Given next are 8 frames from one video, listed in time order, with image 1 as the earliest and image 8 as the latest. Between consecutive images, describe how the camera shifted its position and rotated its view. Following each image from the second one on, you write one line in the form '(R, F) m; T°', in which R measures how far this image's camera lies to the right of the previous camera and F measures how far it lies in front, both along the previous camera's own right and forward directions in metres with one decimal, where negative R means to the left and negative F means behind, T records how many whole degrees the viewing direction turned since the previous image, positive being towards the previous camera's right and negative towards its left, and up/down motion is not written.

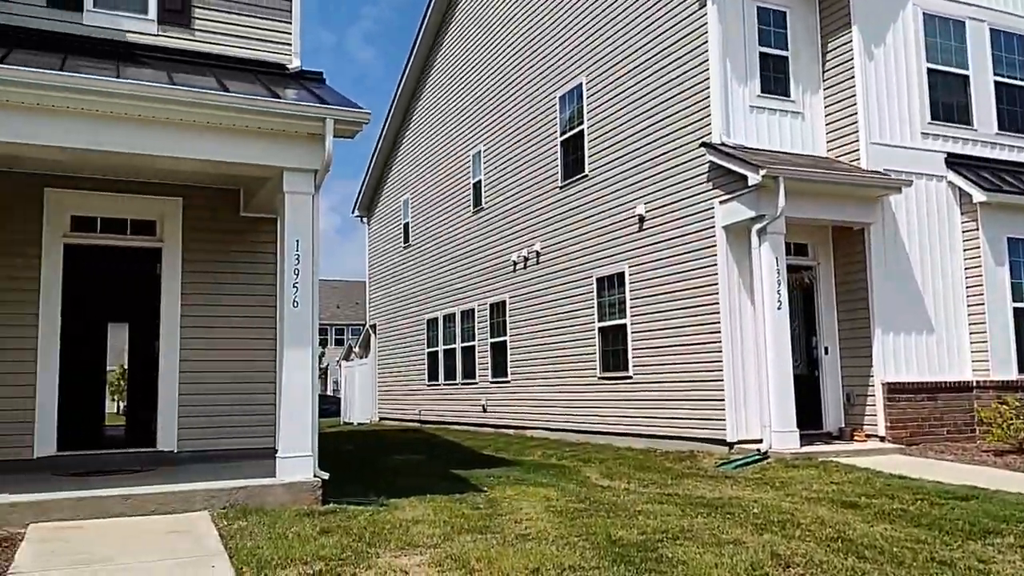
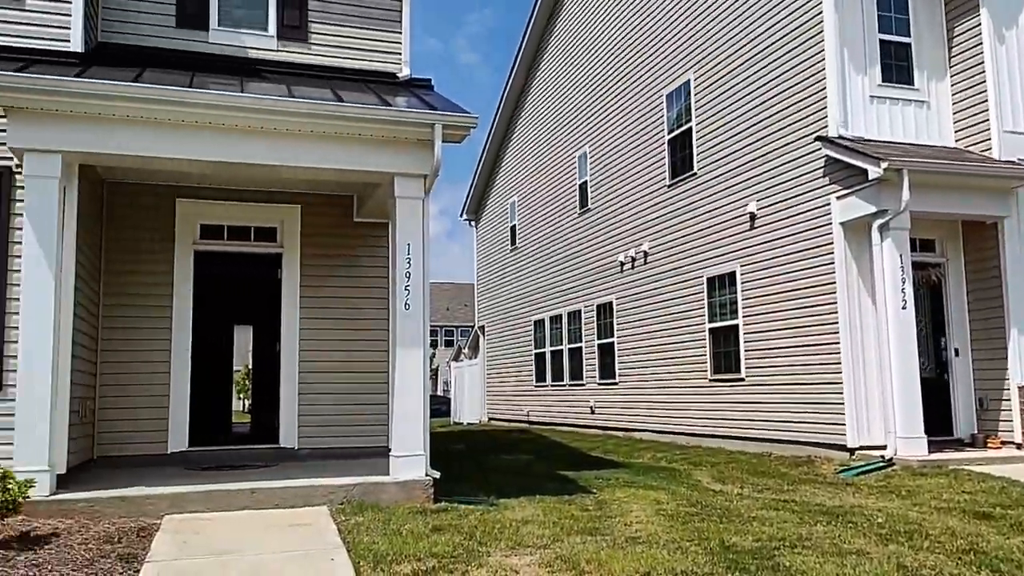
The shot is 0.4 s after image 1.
(0.0, 0.0) m; -7°
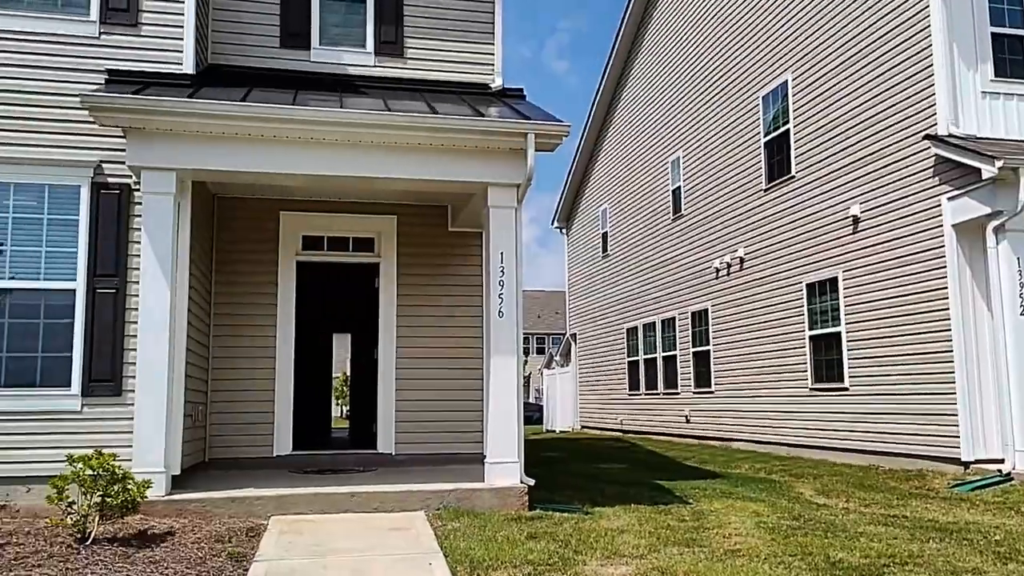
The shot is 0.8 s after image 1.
(0.0, 0.0) m; -6°
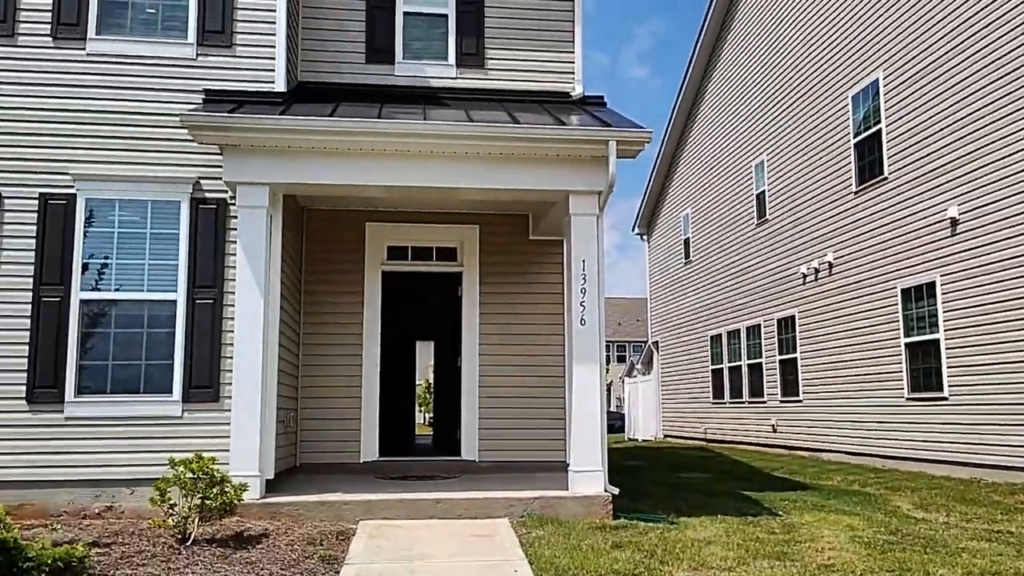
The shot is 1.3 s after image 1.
(0.0, 0.0) m; -5°
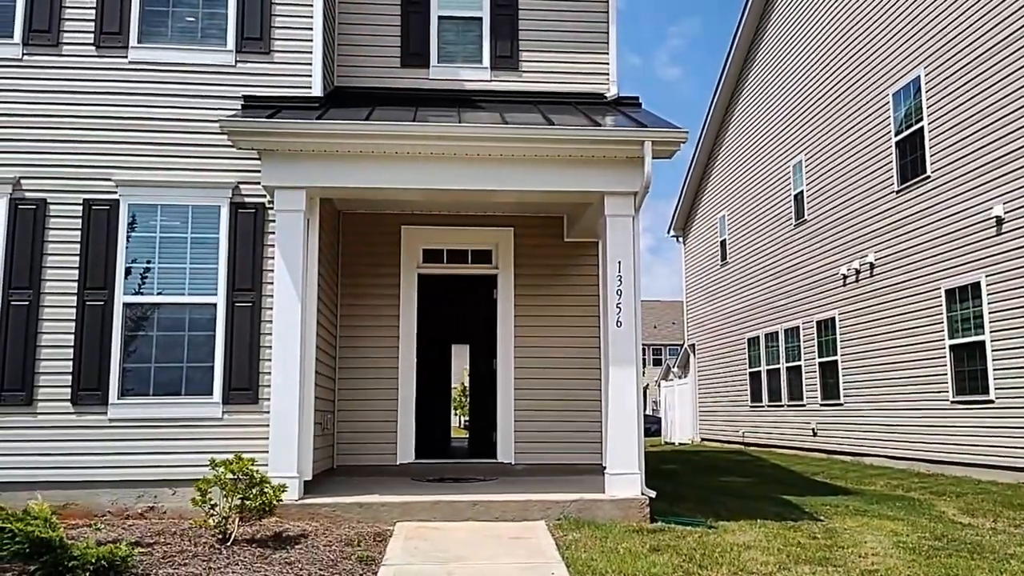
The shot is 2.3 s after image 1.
(0.0, 0.0) m; -2°
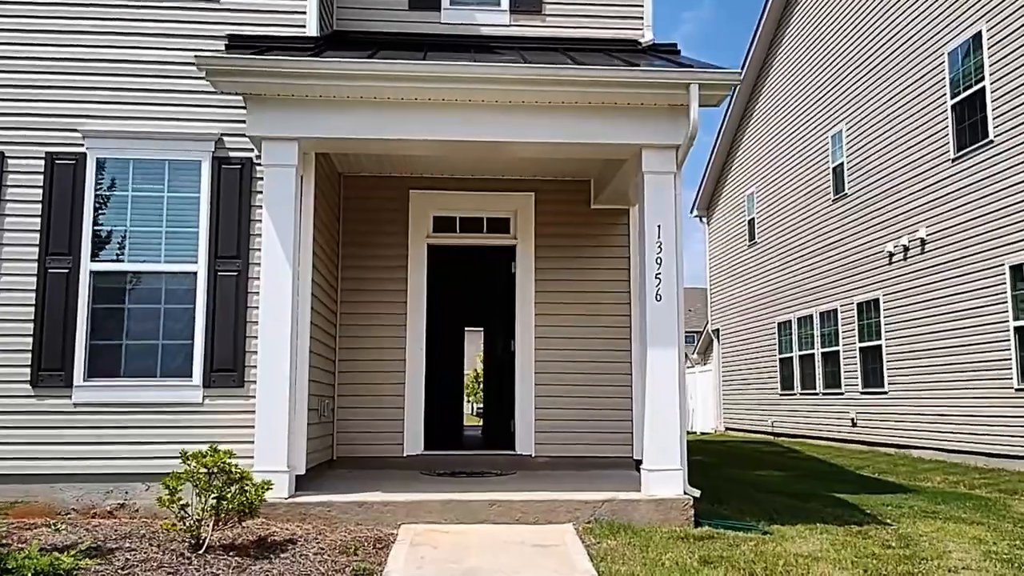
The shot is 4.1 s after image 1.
(-0.1, +0.9) m; -1°
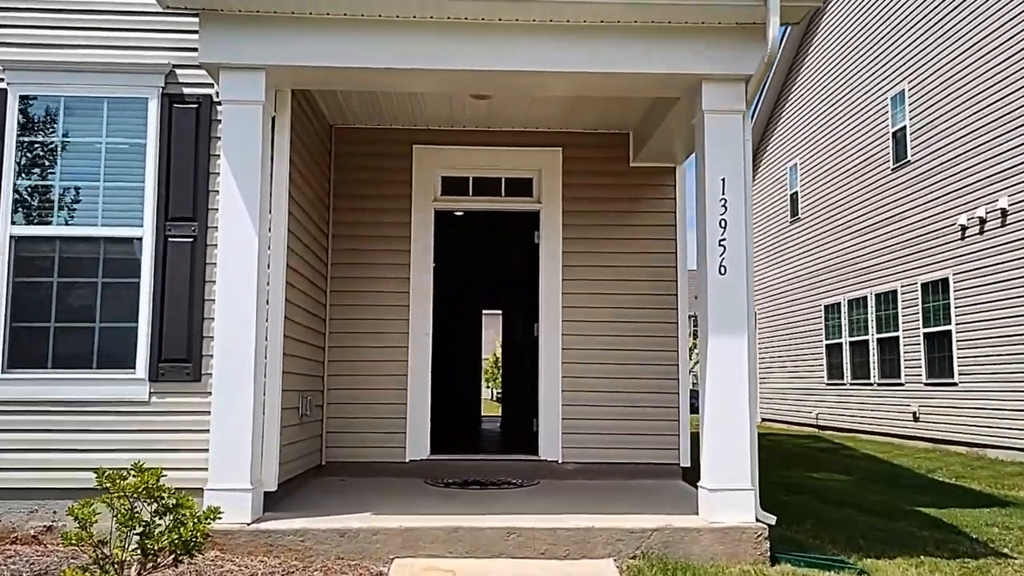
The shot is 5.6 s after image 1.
(0.0, +1.3) m; -1°
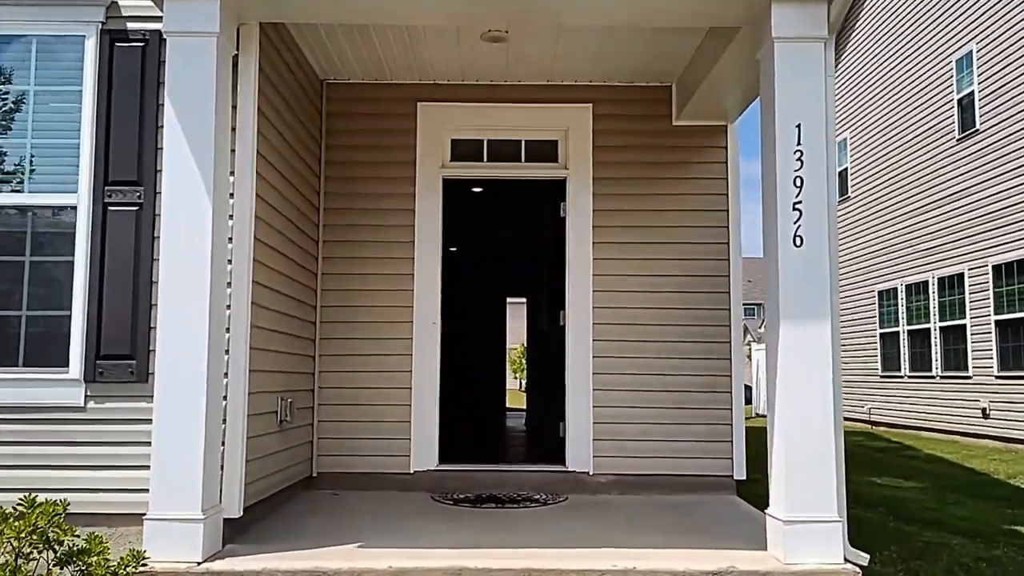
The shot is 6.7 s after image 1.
(0.0, +1.0) m; -2°
